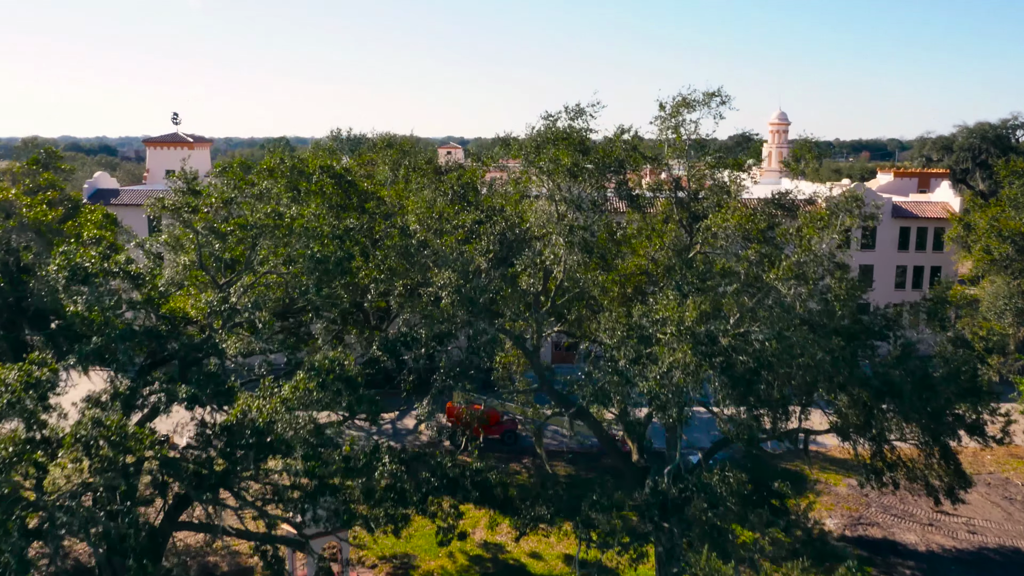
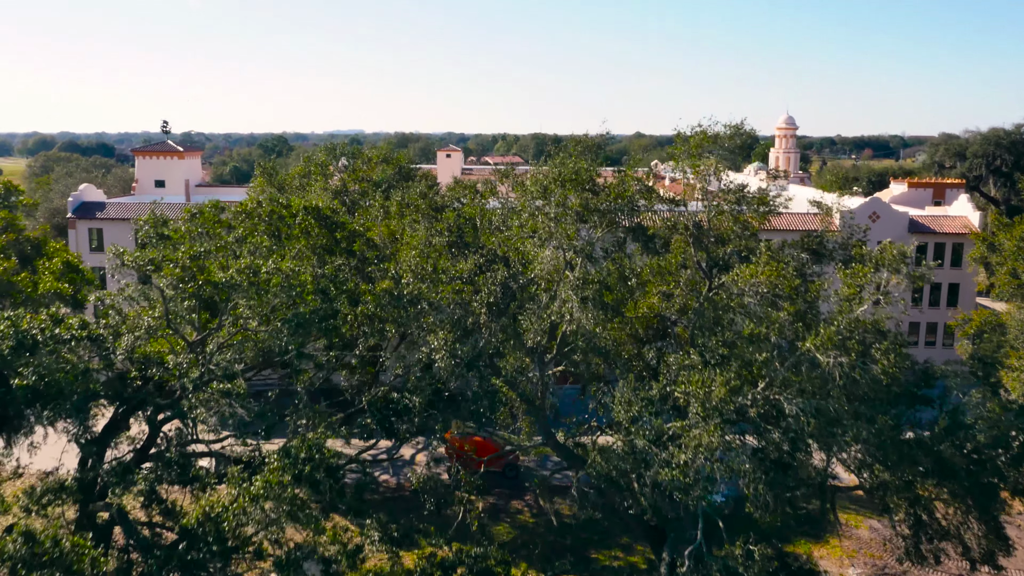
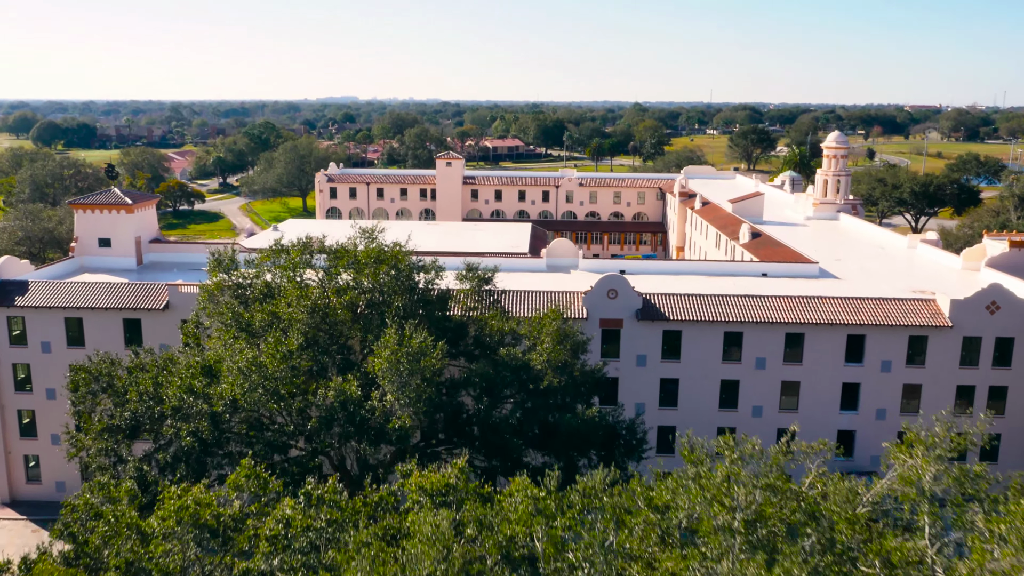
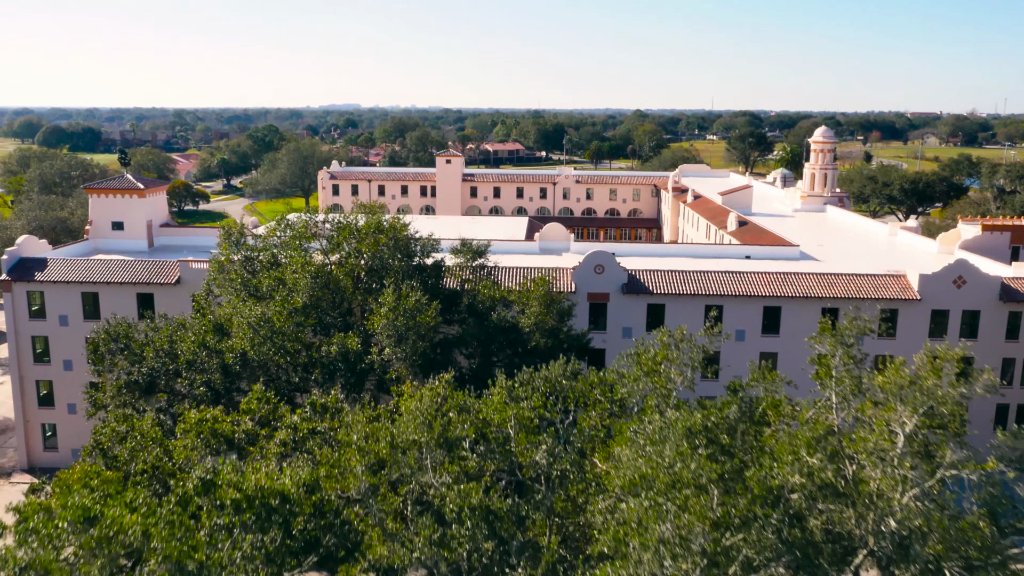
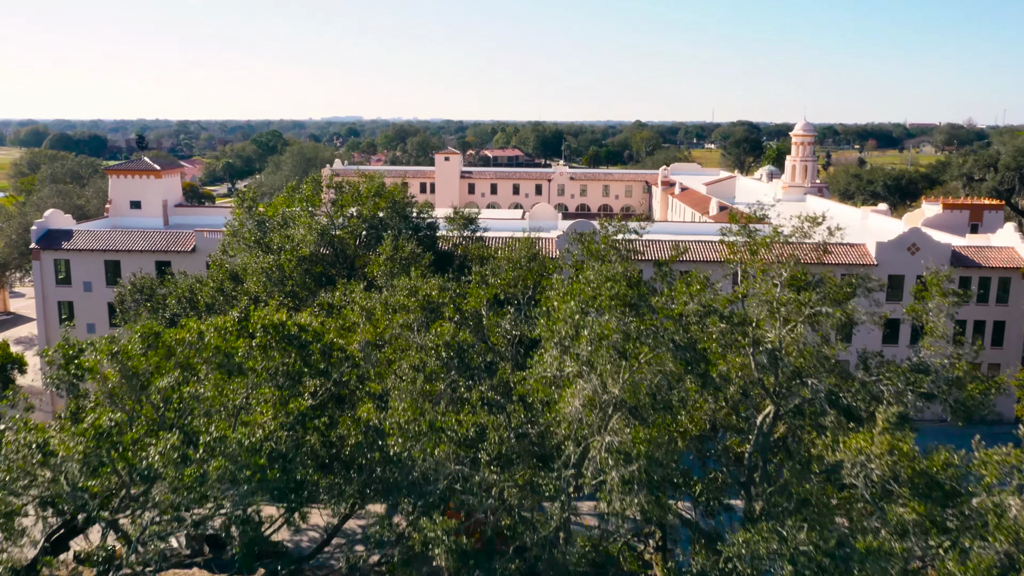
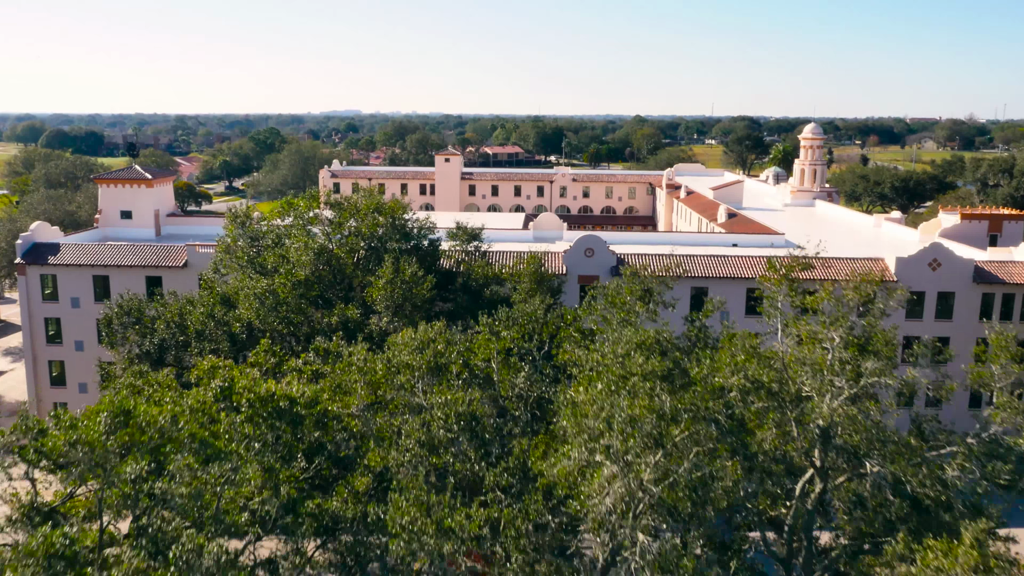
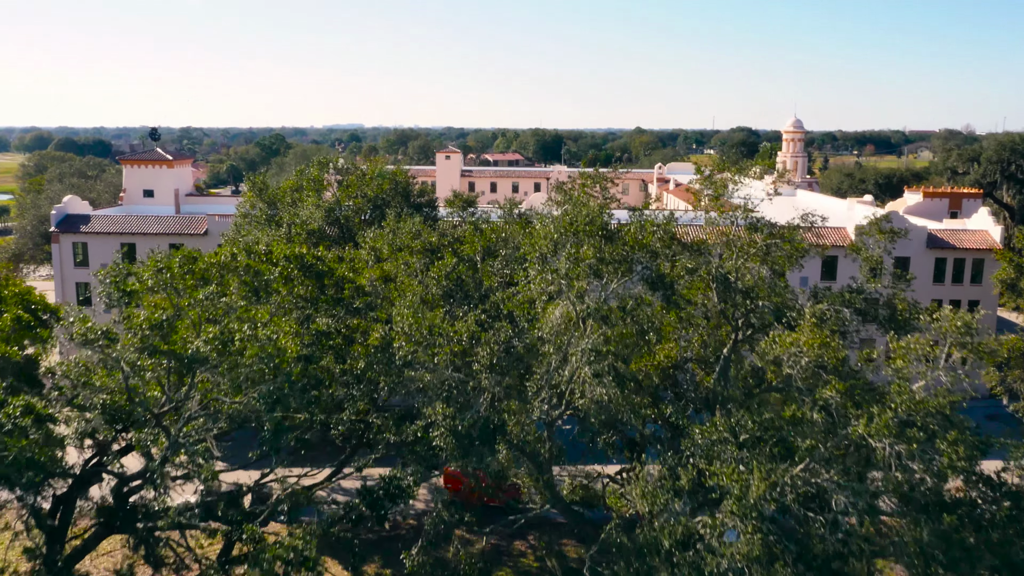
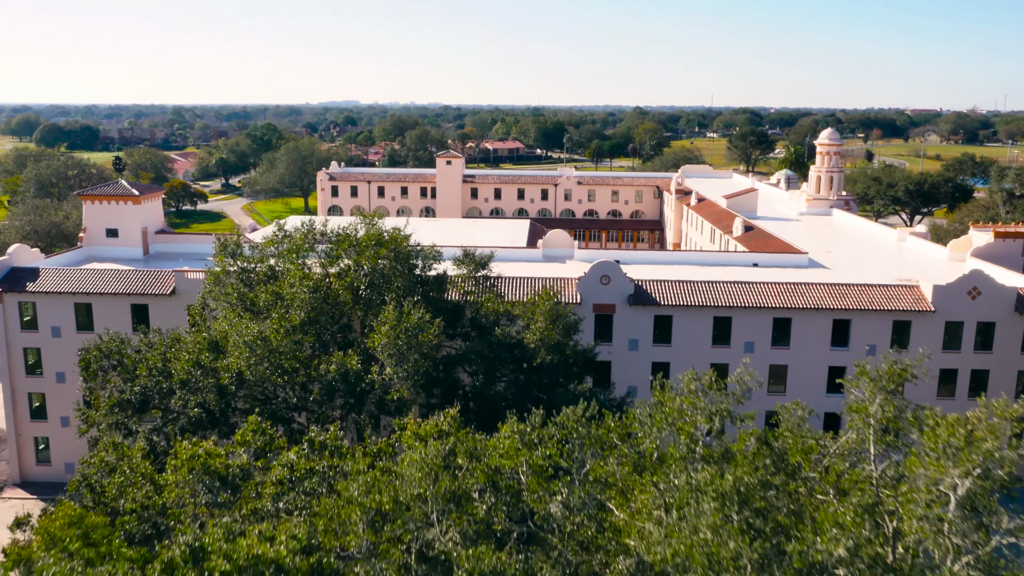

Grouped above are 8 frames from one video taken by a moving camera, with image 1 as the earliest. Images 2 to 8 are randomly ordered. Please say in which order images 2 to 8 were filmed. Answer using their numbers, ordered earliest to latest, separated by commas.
2, 7, 5, 6, 4, 8, 3
